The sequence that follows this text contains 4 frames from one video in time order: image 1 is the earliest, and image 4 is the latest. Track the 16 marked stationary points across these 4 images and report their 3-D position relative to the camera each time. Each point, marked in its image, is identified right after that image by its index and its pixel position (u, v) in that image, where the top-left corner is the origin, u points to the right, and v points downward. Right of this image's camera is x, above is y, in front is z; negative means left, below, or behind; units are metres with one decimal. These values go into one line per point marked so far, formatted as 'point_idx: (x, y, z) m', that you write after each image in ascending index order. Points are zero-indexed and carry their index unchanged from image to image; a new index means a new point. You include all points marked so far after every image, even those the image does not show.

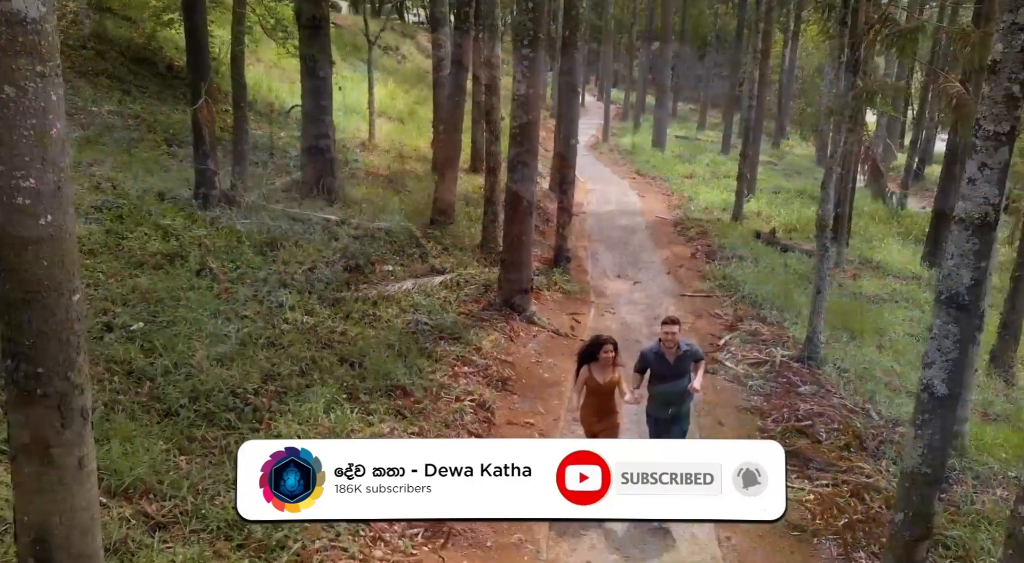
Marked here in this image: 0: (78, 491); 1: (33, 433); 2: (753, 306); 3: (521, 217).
0: (-2.2, -1.0, +4.4) m
1: (-2.3, -0.7, +4.3) m
2: (+3.7, -0.4, +13.5) m
3: (+0.1, +0.8, +11.7) m
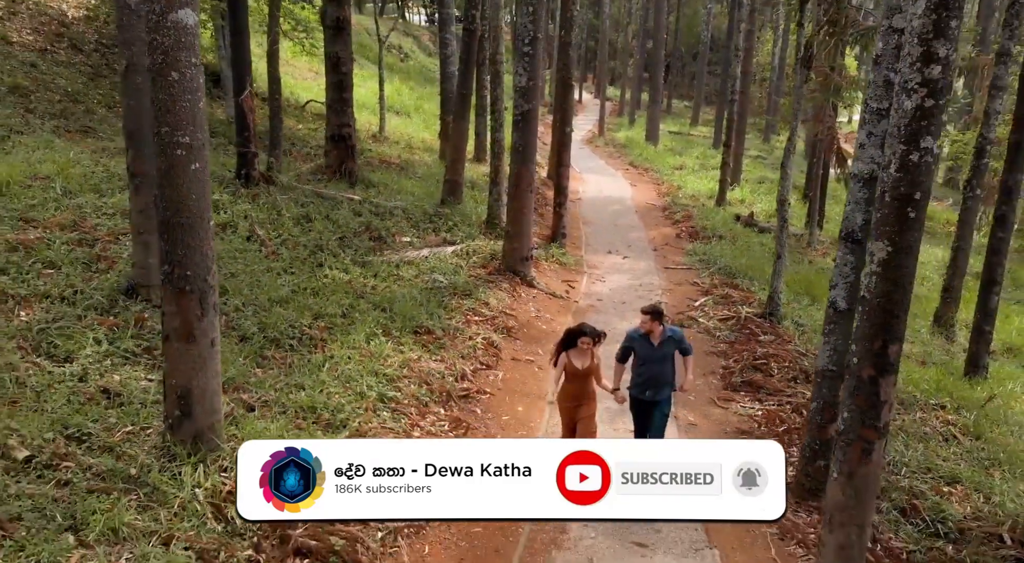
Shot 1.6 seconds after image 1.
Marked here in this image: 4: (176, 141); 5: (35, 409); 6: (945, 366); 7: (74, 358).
0: (-2.1, -0.6, +6.2) m
1: (-2.3, -0.3, +6.0) m
2: (+3.8, +0.1, +15.3) m
3: (+0.2, +1.3, +13.4) m
4: (-2.2, +0.9, +5.8) m
5: (-3.5, -0.9, +6.5) m
6: (+6.1, -1.2, +12.4) m
7: (-3.7, -0.7, +7.5) m
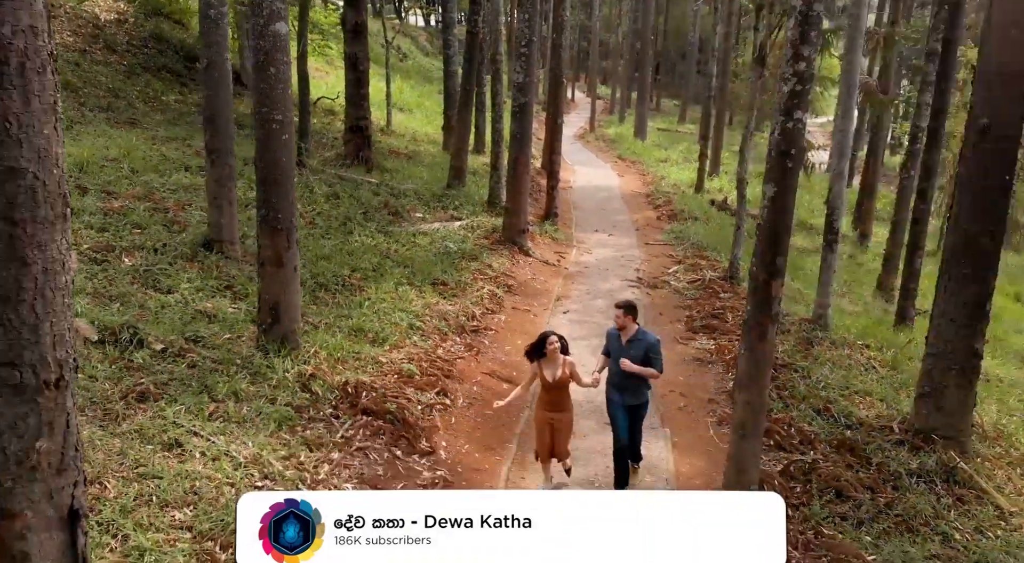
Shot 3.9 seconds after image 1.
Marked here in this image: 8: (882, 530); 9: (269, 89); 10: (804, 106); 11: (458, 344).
0: (-2.1, 0.0, +8.4) m
1: (-2.2, +0.3, +8.2) m
2: (+3.7, +0.7, +17.5) m
3: (+0.1, +1.9, +15.6) m
4: (-2.2, +1.5, +8.0) m
5: (-3.5, -0.4, +8.7) m
6: (+6.1, -0.6, +14.6) m
7: (-3.7, -0.1, +9.7) m
8: (+3.1, -2.1, +7.5) m
9: (-2.2, +1.7, +7.9) m
10: (+2.3, +1.4, +6.9) m
11: (-0.7, -0.8, +10.7) m
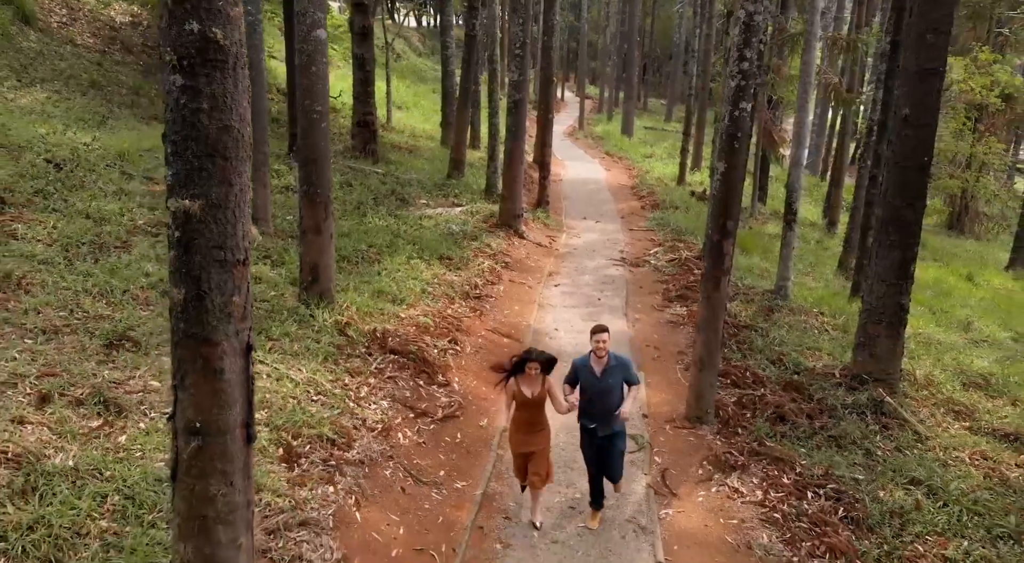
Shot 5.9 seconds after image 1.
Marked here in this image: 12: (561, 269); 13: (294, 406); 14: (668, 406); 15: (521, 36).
0: (-2.1, +0.4, +10.0) m
1: (-2.2, +0.7, +9.9) m
2: (+3.6, +1.1, +19.2) m
3: (+0.1, +2.3, +17.3) m
4: (-2.2, +1.9, +9.6) m
5: (-3.5, 0.0, +10.3) m
6: (+6.0, -0.2, +16.4) m
7: (-3.7, +0.3, +11.3) m
8: (+3.1, -1.7, +9.2) m
9: (-2.2, +2.1, +9.6) m
10: (+2.3, +1.8, +8.6) m
11: (-0.7, -0.4, +12.3) m
12: (+0.9, +0.2, +16.1) m
13: (-1.9, -1.1, +7.6) m
14: (+1.8, -1.4, +9.8) m
15: (+0.2, +4.7, +16.8) m
